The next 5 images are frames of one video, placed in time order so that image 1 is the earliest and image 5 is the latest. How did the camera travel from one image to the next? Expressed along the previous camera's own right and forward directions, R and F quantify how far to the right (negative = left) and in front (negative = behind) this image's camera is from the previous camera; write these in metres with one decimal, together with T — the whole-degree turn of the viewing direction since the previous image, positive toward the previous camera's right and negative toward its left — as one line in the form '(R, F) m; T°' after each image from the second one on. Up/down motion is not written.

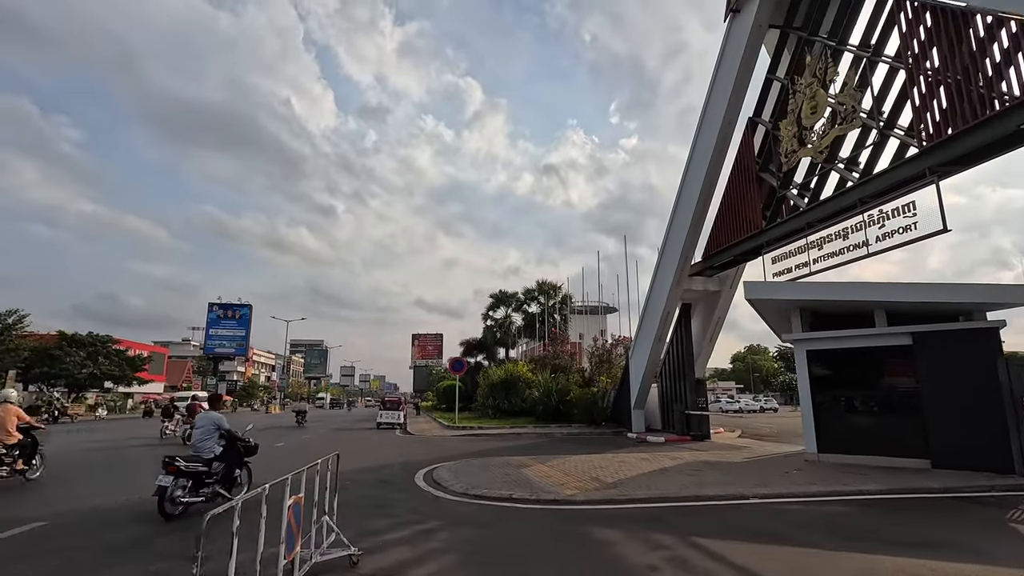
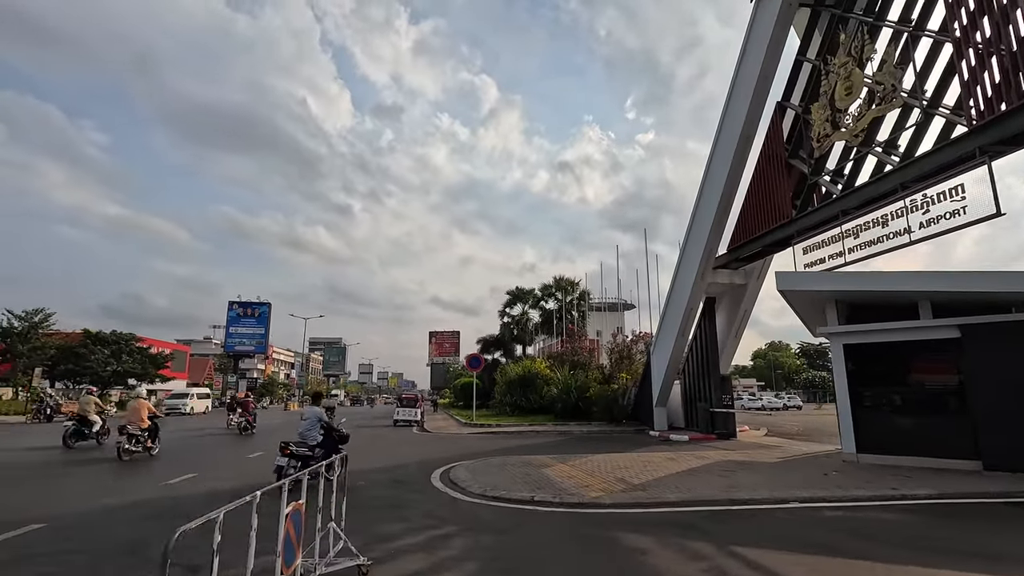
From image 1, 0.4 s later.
(-0.1, +0.5) m; -2°
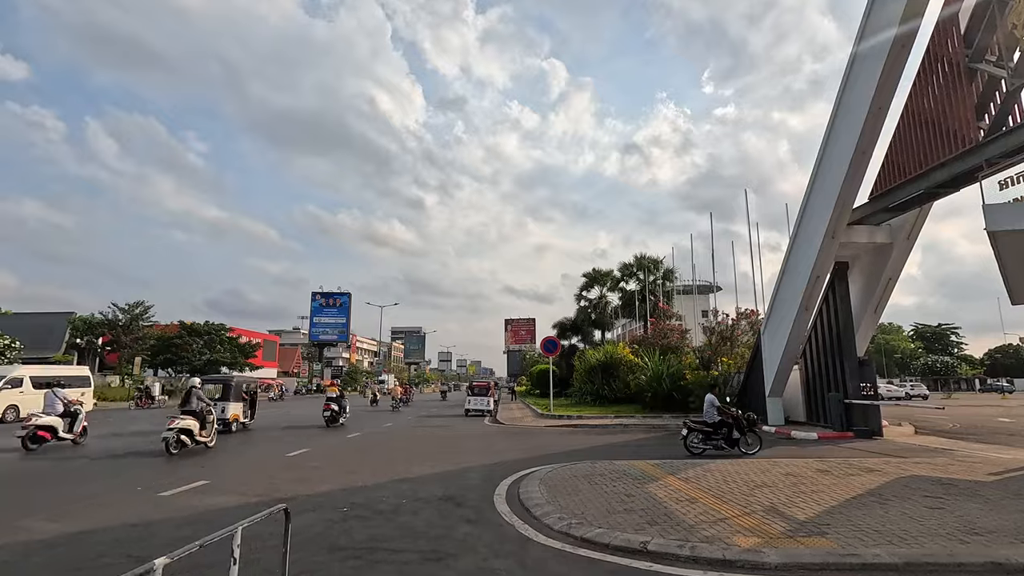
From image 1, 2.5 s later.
(-0.2, +3.2) m; -7°
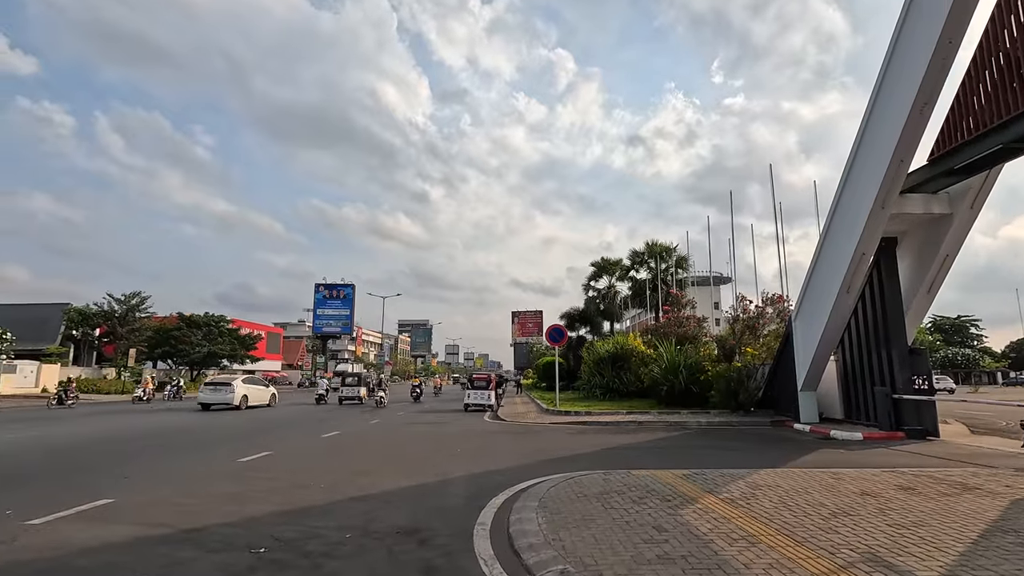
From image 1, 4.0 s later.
(+0.2, +2.1) m; -1°
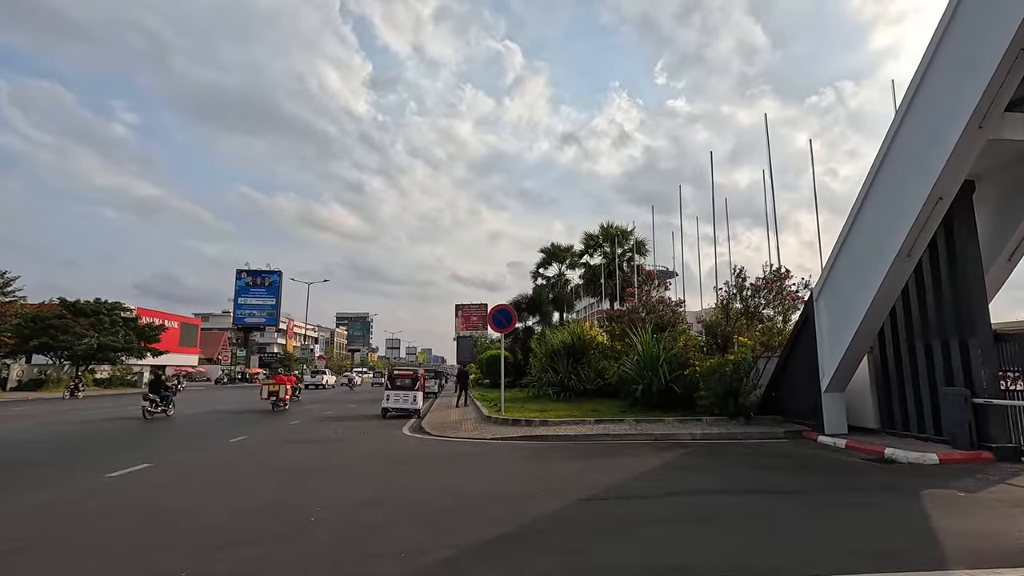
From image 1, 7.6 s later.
(+0.3, +5.1) m; +5°
